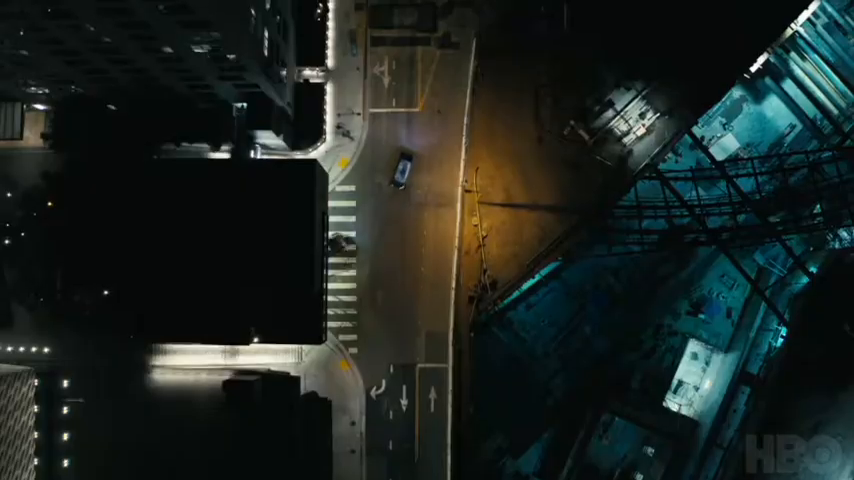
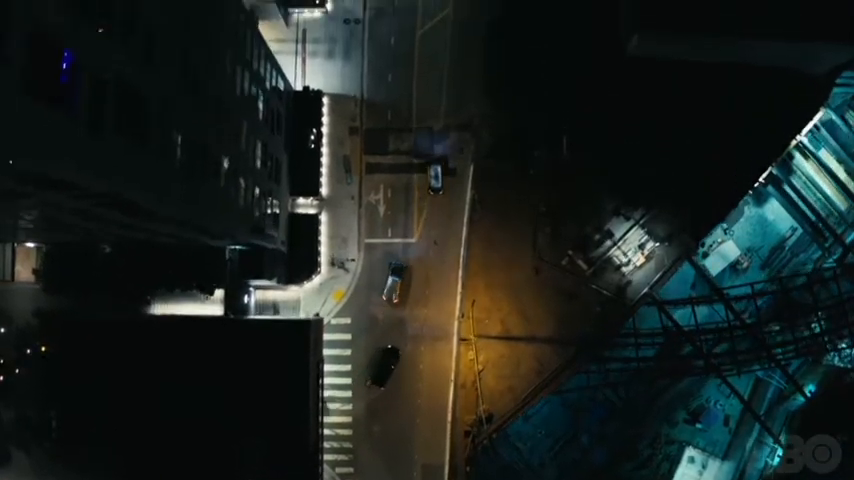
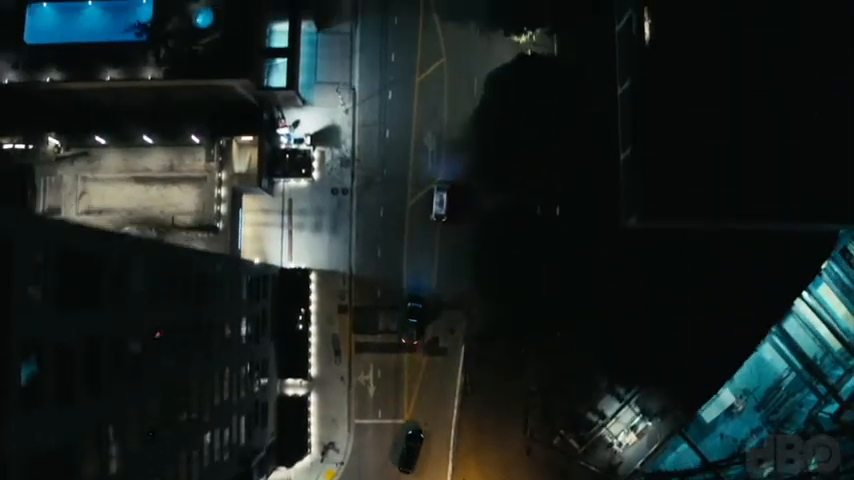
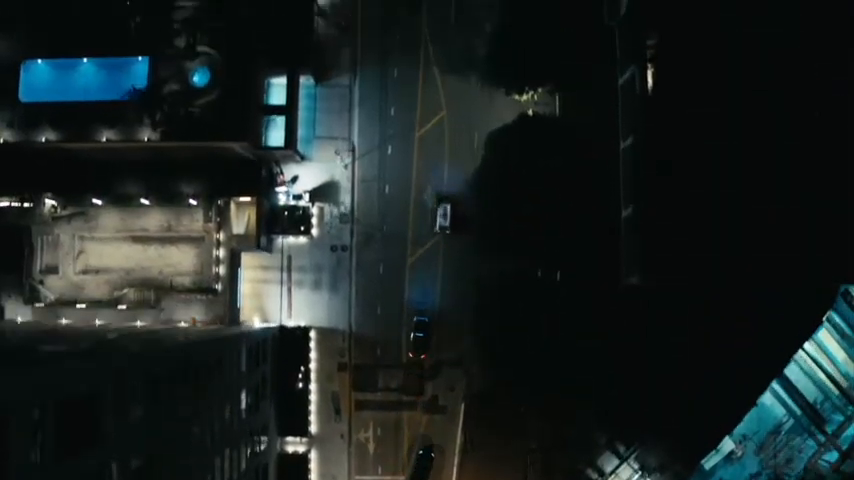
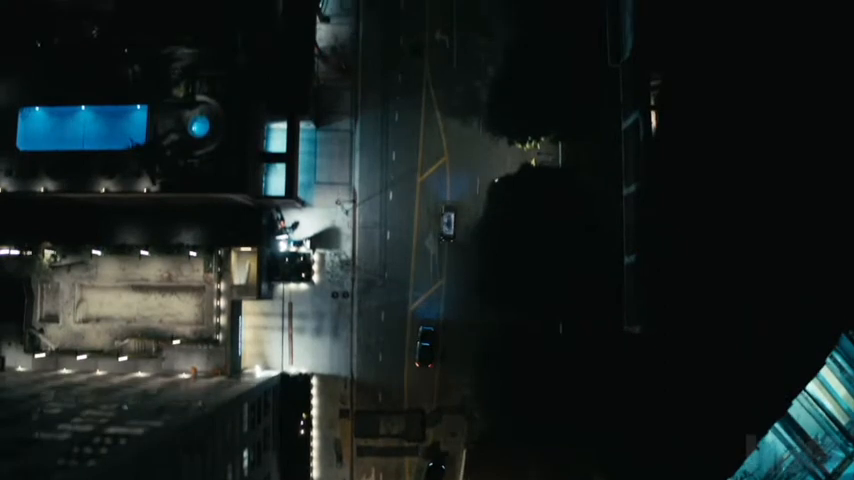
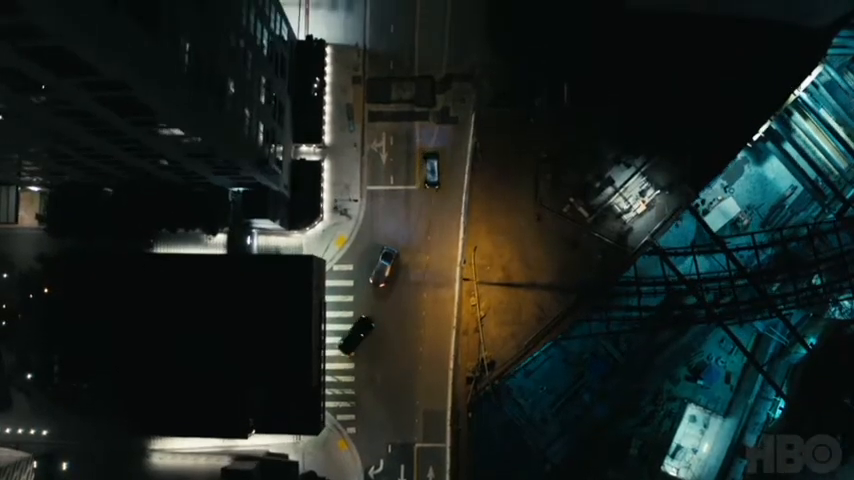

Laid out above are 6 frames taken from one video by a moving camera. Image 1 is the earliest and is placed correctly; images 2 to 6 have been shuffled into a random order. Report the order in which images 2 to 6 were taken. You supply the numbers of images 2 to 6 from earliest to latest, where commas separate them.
6, 2, 3, 4, 5
